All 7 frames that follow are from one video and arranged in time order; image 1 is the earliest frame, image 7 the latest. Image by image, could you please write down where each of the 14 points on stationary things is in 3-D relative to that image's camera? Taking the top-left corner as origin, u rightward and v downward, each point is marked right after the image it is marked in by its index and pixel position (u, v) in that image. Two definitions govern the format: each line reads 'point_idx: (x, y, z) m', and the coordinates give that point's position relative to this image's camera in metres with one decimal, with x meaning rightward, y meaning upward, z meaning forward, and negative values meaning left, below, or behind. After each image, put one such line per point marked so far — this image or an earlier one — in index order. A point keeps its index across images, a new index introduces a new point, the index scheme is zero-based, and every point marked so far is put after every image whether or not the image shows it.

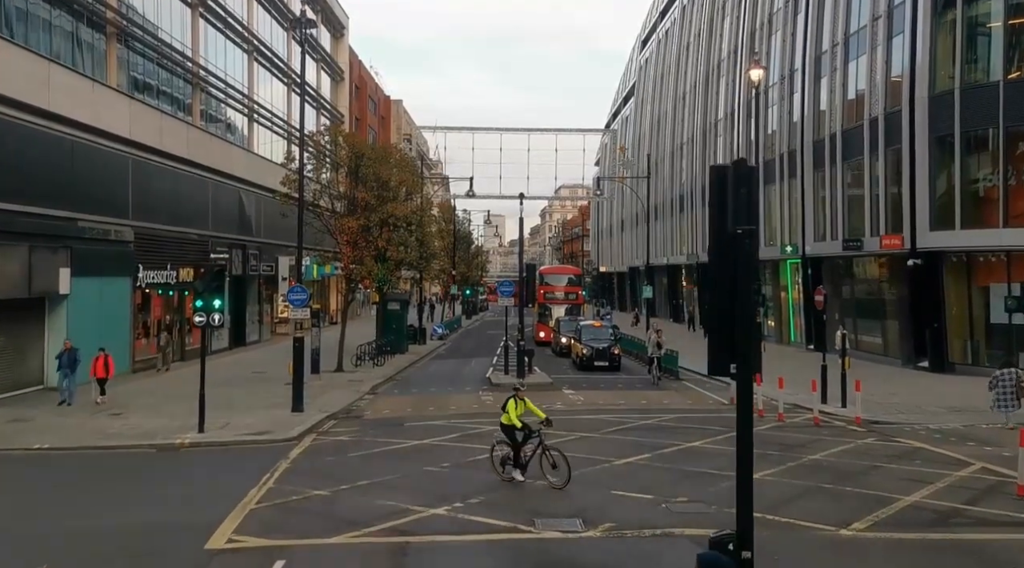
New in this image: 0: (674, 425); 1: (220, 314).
0: (+3.5, -3.0, +18.8) m
1: (-6.2, -0.6, +18.7) m
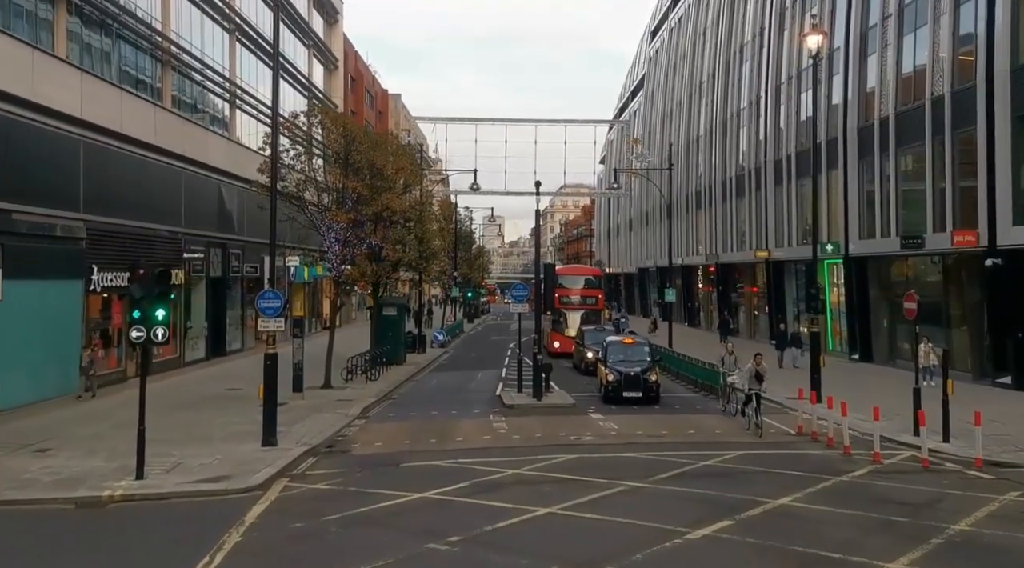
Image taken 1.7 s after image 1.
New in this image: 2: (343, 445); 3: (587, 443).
0: (+3.9, -3.1, +14.8) m
1: (-5.8, -0.7, +14.7) m
2: (-3.5, -3.4, +18.4) m
3: (+1.5, -3.2, +17.8) m
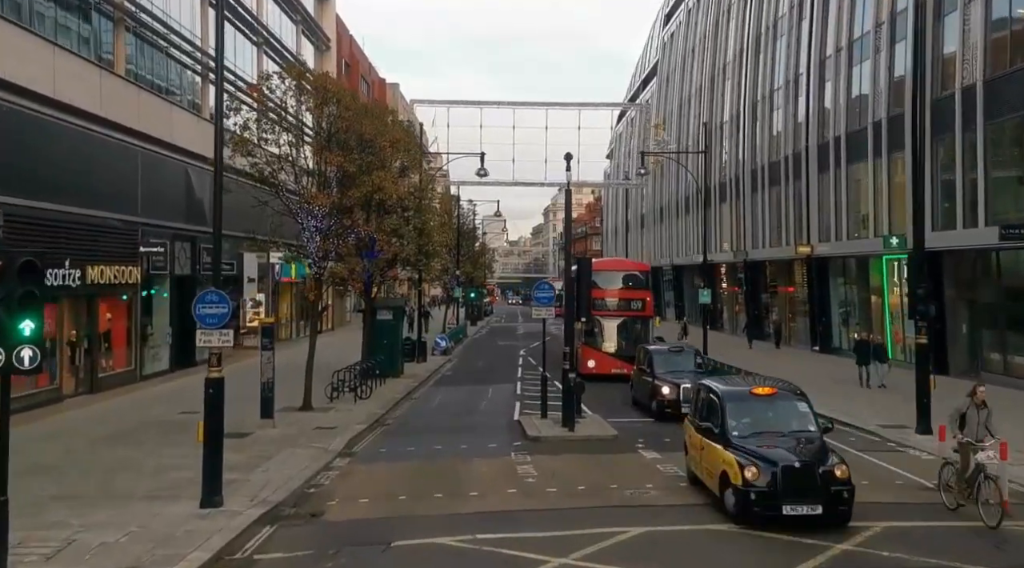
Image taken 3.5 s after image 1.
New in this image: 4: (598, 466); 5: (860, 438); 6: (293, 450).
0: (+4.4, -3.1, +9.8) m
1: (-5.3, -0.7, +9.7) m
2: (-3.0, -3.4, +13.5) m
3: (+2.1, -3.2, +12.9) m
4: (+1.5, -3.2, +15.6) m
5: (+7.2, -3.2, +18.1) m
6: (-4.3, -3.3, +17.4) m
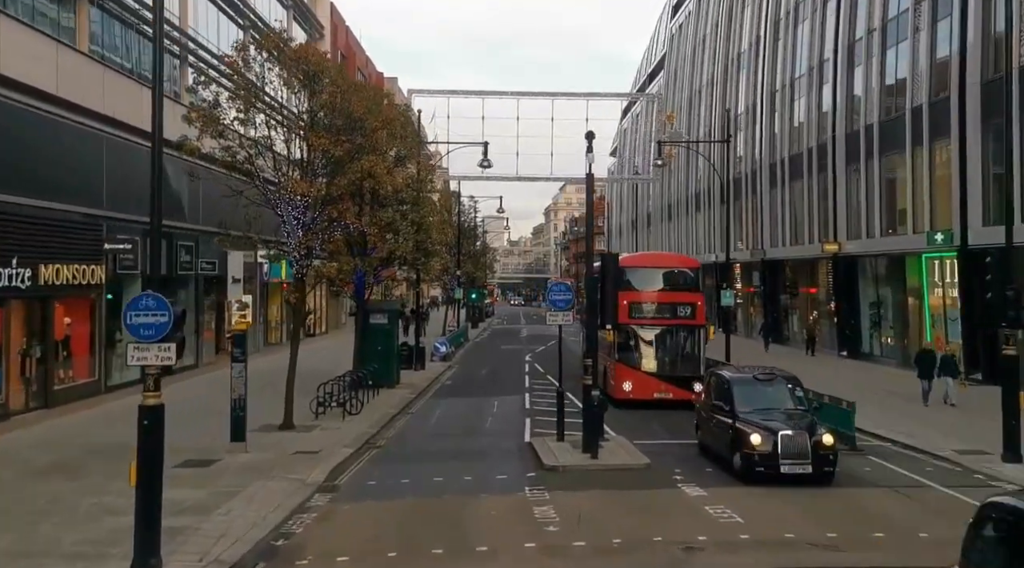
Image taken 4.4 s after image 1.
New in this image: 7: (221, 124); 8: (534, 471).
0: (+4.6, -3.1, +7.0) m
1: (-5.1, -0.7, +6.9) m
2: (-2.8, -3.4, +10.6) m
3: (+2.3, -3.2, +10.0) m
4: (+1.7, -3.2, +12.8) m
5: (+7.4, -3.2, +15.3) m
6: (-4.1, -3.3, +14.5) m
7: (-6.3, +3.4, +18.8) m
8: (+0.4, -3.3, +15.3) m
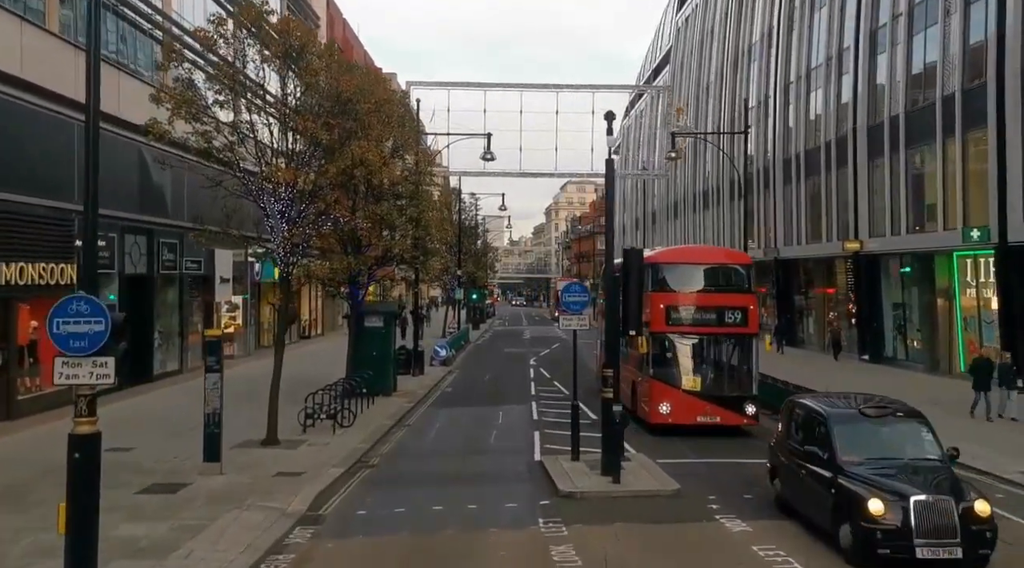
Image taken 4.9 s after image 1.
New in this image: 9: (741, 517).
0: (+4.8, -3.1, +5.1) m
1: (-4.9, -0.7, +5.0) m
2: (-2.6, -3.4, +8.7) m
3: (+2.4, -3.2, +8.1) m
4: (+1.9, -3.2, +10.9) m
5: (+7.6, -3.2, +13.4) m
6: (-3.9, -3.3, +12.6) m
7: (-6.1, +3.4, +16.9) m
8: (+0.5, -3.3, +13.4) m
9: (+3.1, -3.2, +12.0) m
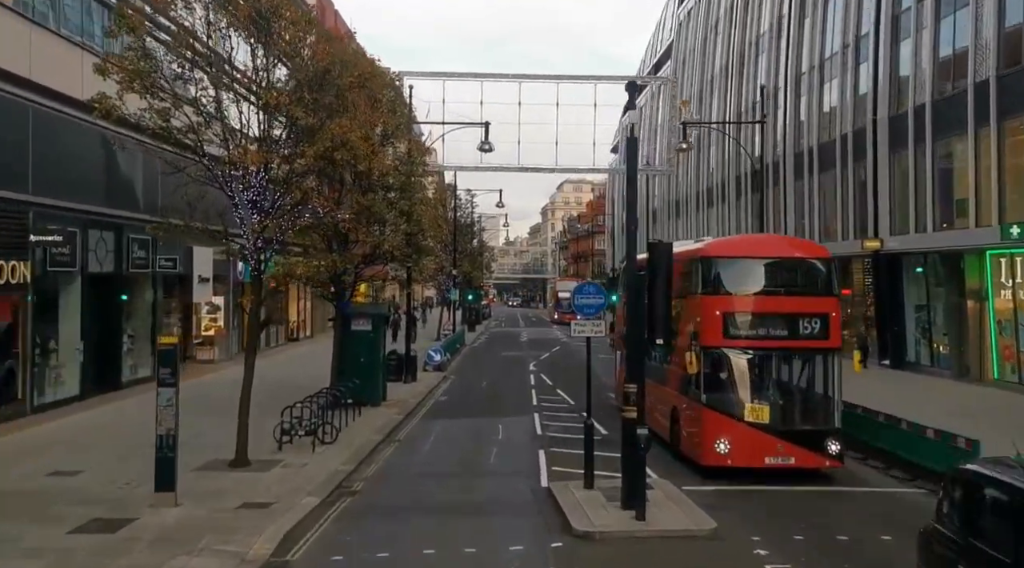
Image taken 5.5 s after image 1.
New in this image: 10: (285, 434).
0: (+4.9, -3.1, +3.0) m
1: (-4.8, -0.7, +2.8) m
2: (-2.5, -3.4, +6.6) m
3: (+2.5, -3.2, +6.0) m
4: (+2.0, -3.2, +8.7) m
5: (+7.6, -3.2, +11.3) m
6: (-3.9, -3.3, +10.5) m
7: (-6.0, +3.4, +14.8) m
8: (+0.6, -3.3, +11.2) m
9: (+3.2, -3.2, +9.9) m
10: (-4.5, -3.1, +17.2) m
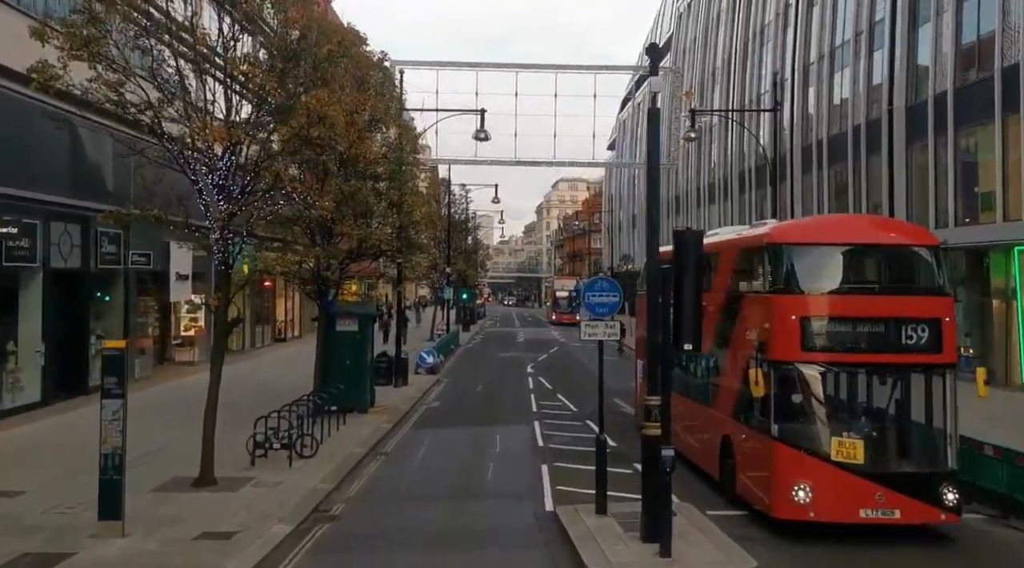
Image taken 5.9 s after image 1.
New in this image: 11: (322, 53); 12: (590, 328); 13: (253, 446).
0: (+5.0, -3.0, +1.3) m
1: (-4.7, -0.6, +1.1) m
2: (-2.5, -3.3, +4.8) m
3: (+2.6, -3.2, +4.3) m
4: (+2.0, -3.2, +7.0) m
5: (+7.7, -3.2, +9.6) m
6: (-3.8, -3.2, +8.7) m
7: (-6.0, +3.5, +13.0) m
8: (+0.6, -3.2, +9.5) m
9: (+3.2, -3.1, +8.2) m
10: (-4.5, -3.0, +15.5) m
11: (-3.0, +3.6, +14.3) m
12: (+1.1, -0.6, +11.7) m
13: (-4.6, -2.9, +15.7) m
